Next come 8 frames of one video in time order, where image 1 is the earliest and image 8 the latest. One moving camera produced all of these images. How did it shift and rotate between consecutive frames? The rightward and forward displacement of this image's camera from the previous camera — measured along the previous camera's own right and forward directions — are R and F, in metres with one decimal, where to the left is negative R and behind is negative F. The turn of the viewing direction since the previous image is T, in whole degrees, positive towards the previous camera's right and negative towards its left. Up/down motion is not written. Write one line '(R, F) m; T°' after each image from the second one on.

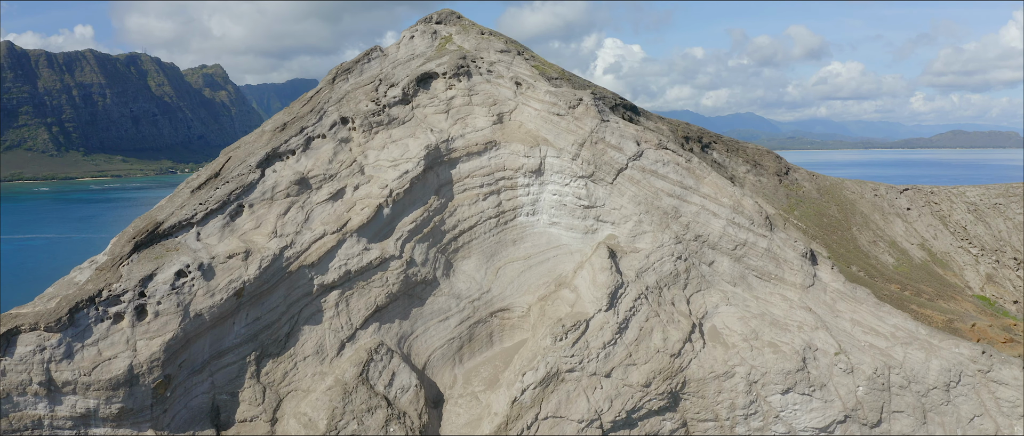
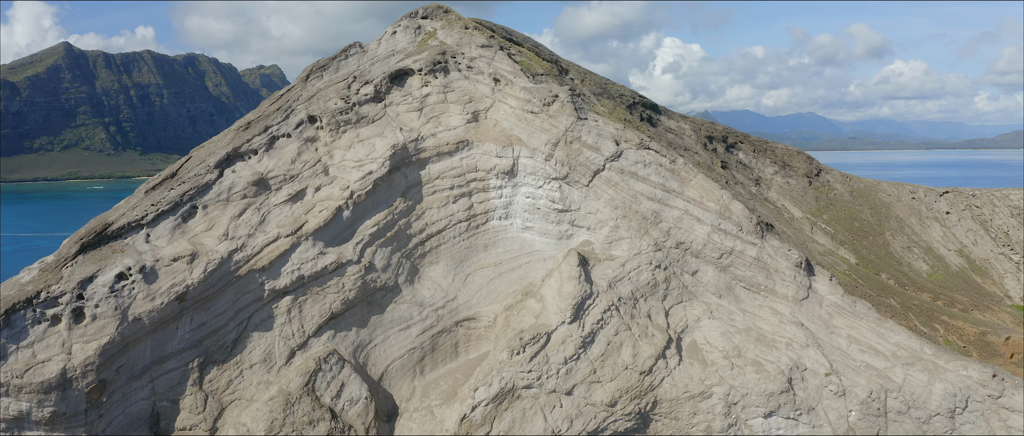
(+2.0, +1.0) m; -3°
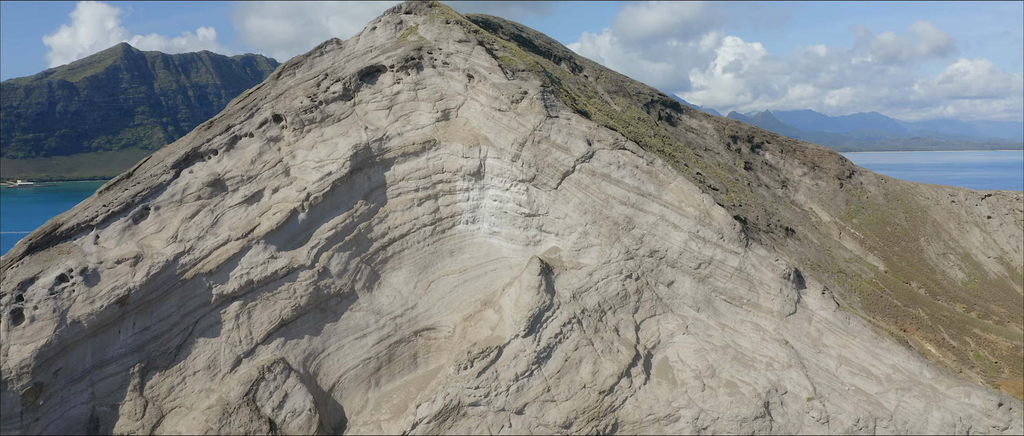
(+2.0, +1.0) m; -3°
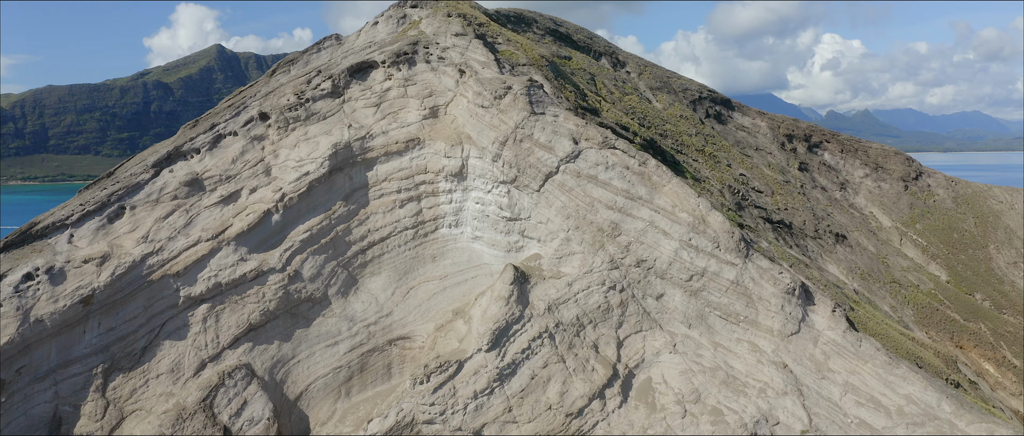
(+2.1, +1.3) m; -6°
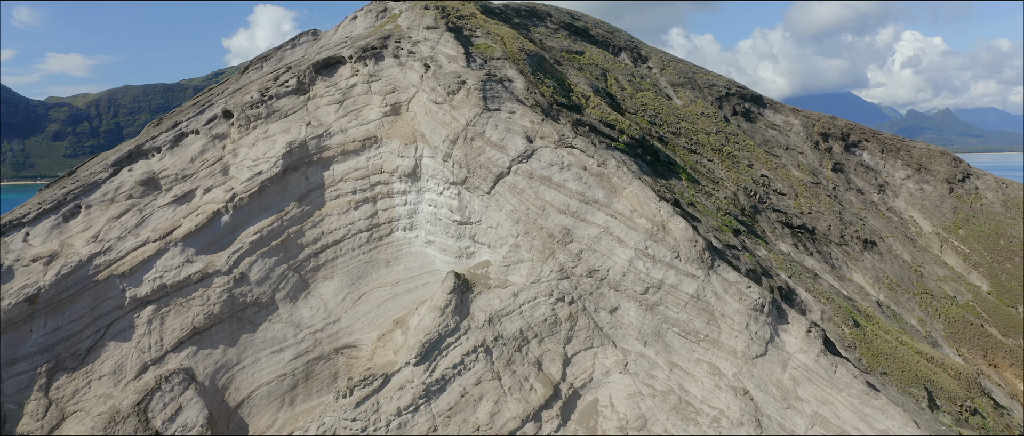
(+2.3, +1.0) m; -4°
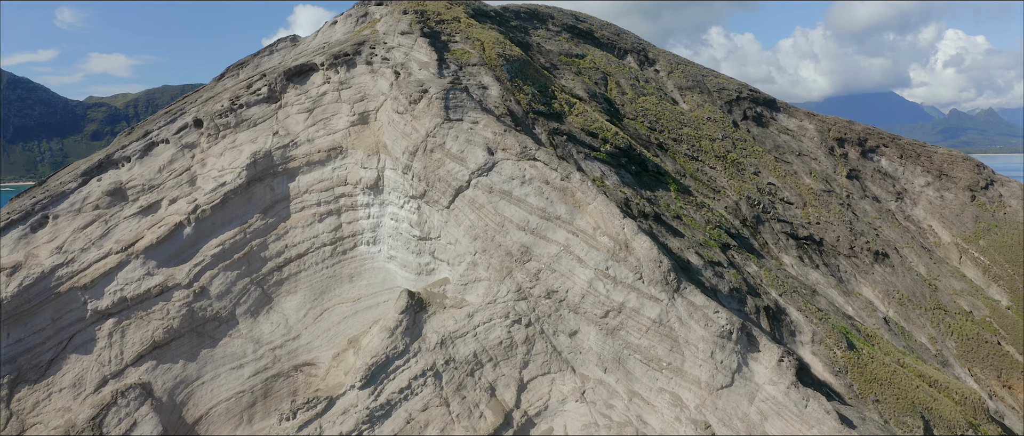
(+1.5, +0.6) m; -2°
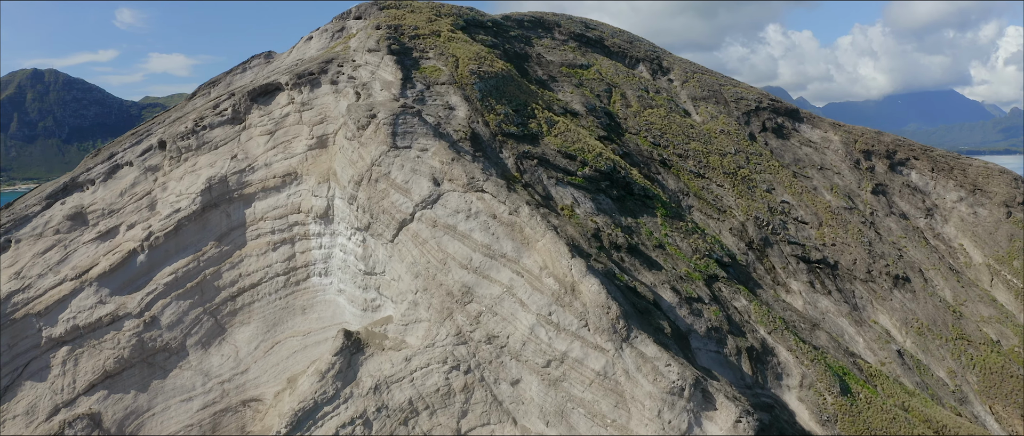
(+1.9, +0.8) m; -3°
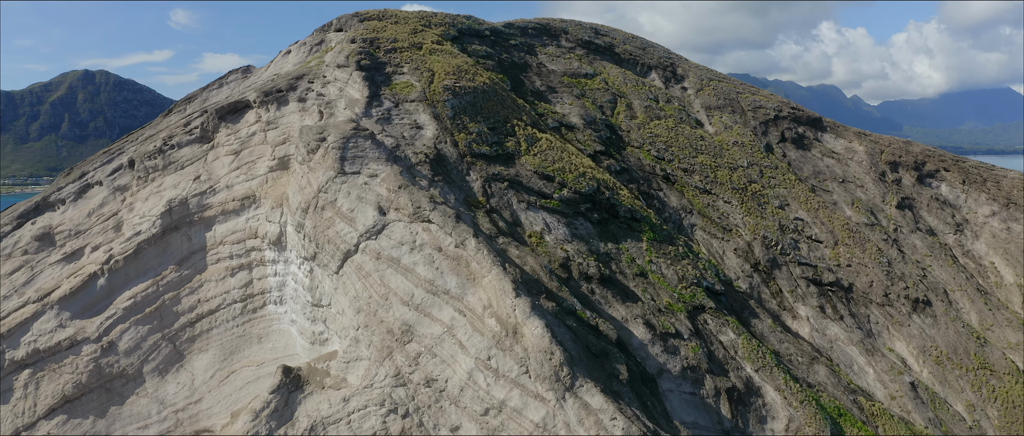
(+1.7, +0.7) m; -3°
